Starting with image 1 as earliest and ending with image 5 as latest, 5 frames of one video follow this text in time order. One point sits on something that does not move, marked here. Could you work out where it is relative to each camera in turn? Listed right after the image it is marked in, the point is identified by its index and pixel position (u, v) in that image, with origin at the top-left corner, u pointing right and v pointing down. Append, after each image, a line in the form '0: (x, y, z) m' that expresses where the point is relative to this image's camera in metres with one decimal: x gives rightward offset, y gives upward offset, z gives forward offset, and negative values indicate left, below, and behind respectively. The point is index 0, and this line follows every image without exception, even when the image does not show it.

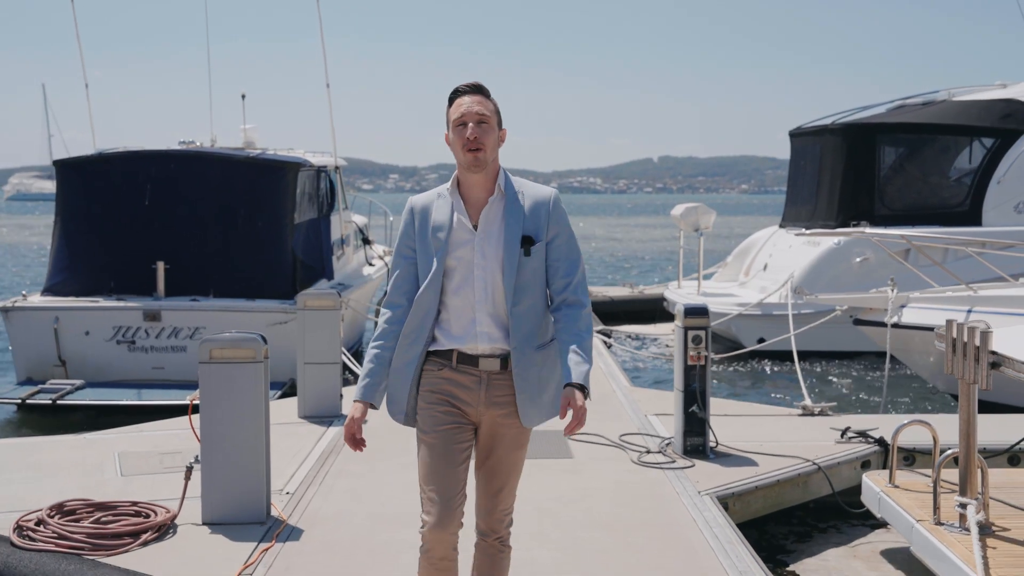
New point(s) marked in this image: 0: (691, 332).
0: (+1.2, -0.3, +6.5) m
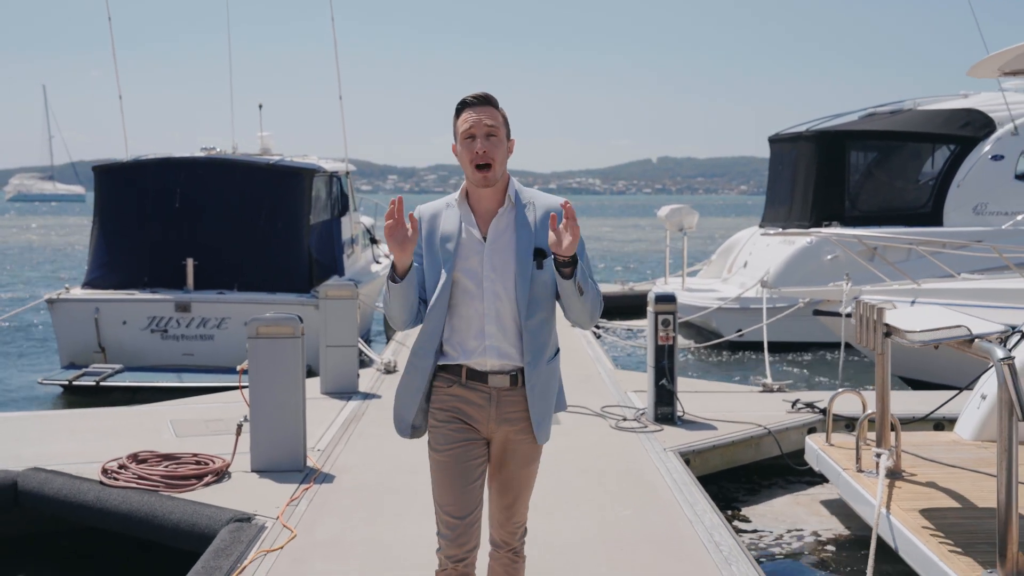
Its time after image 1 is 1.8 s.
0: (+1.1, -0.2, +7.5) m
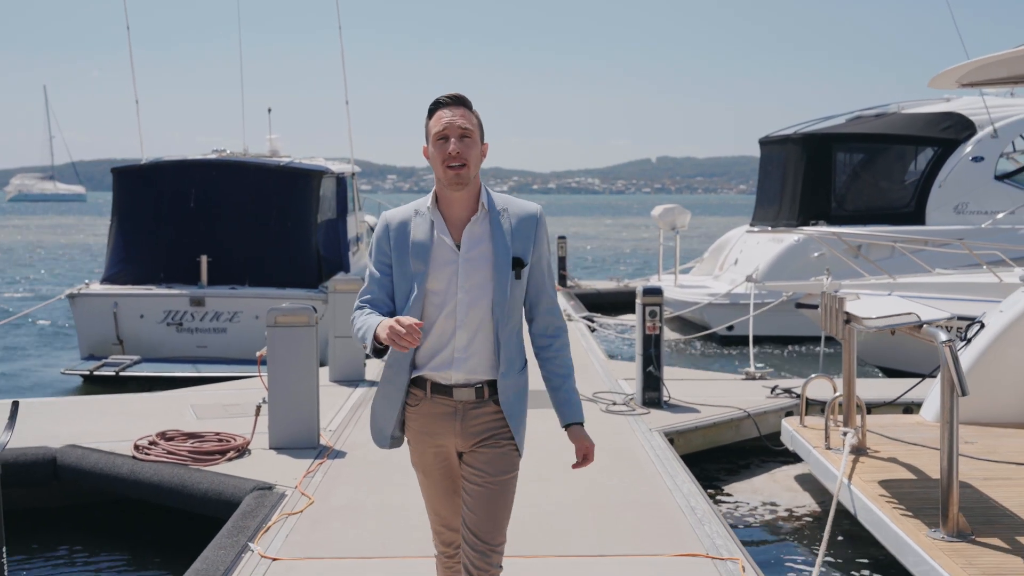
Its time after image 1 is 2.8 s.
0: (+1.1, -0.2, +8.1) m
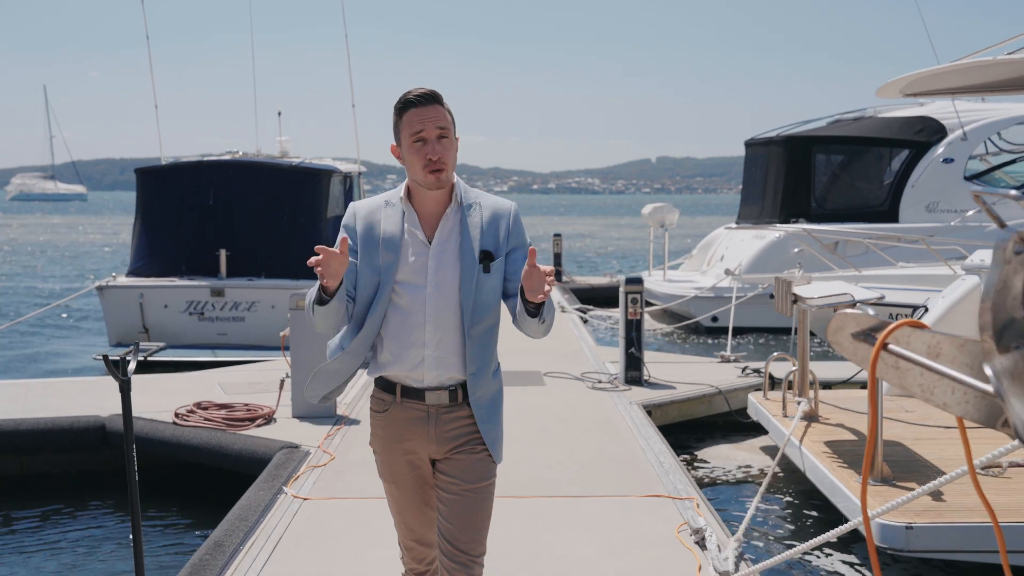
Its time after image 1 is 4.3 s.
0: (+1.1, -0.1, +9.0) m
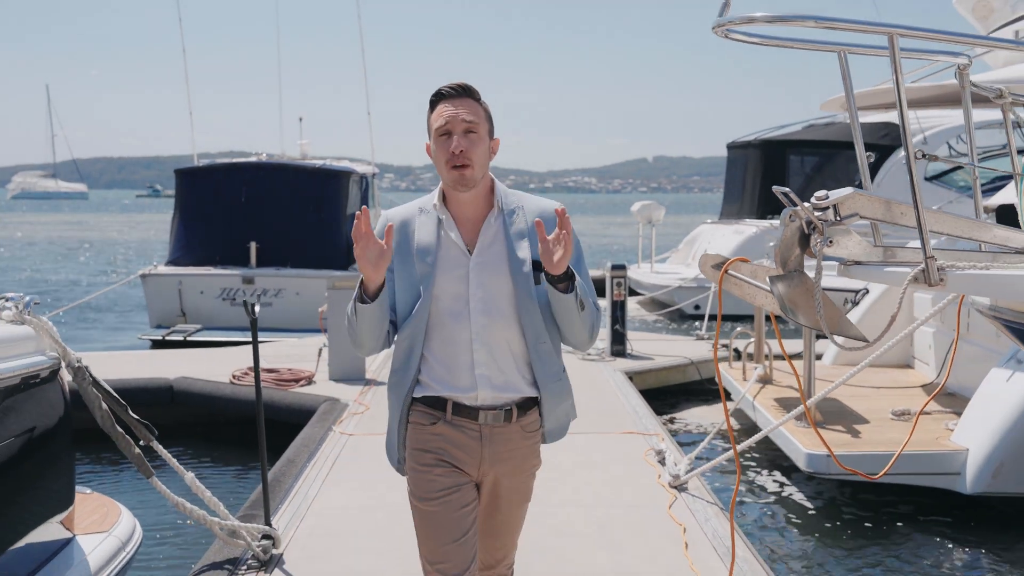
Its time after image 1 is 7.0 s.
0: (+1.1, +0.1, +10.5) m
